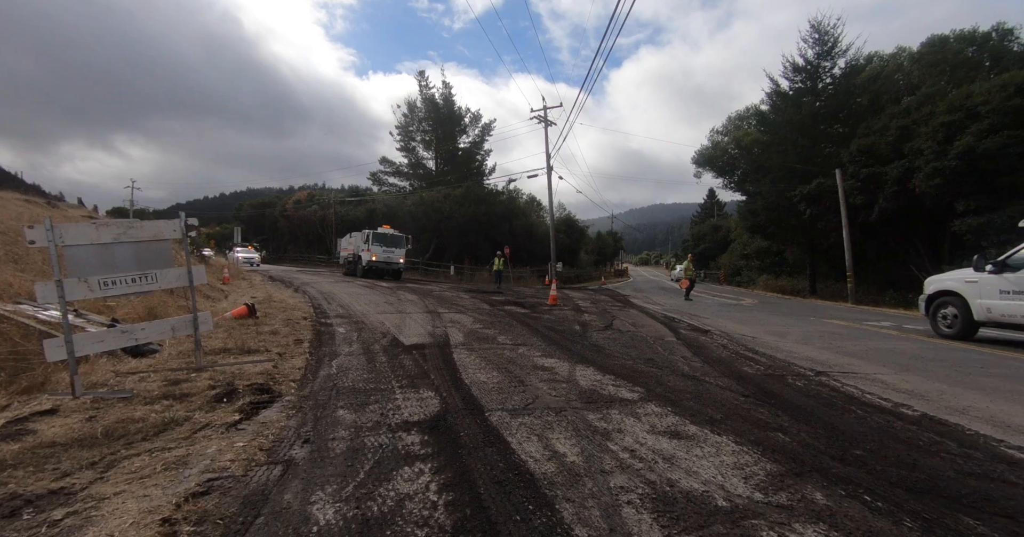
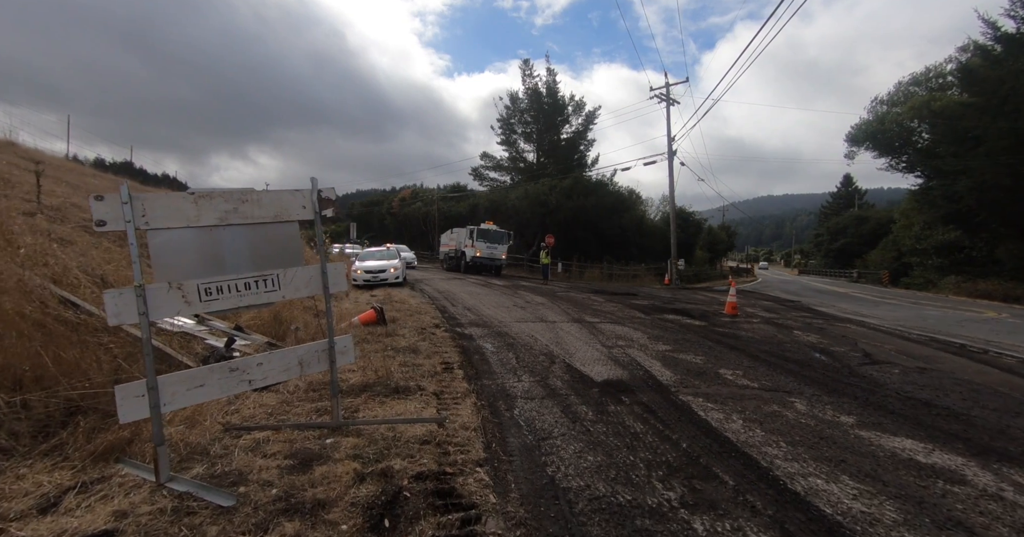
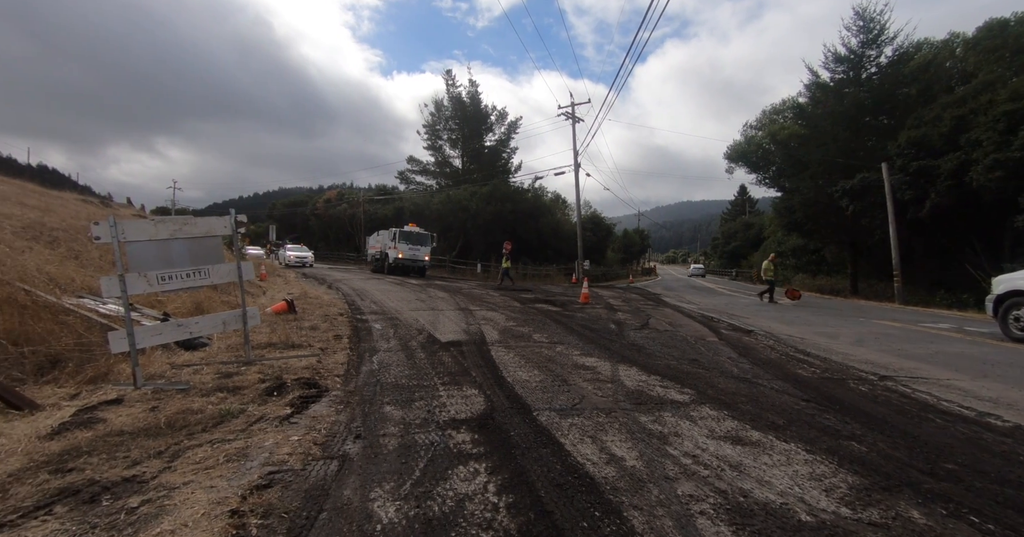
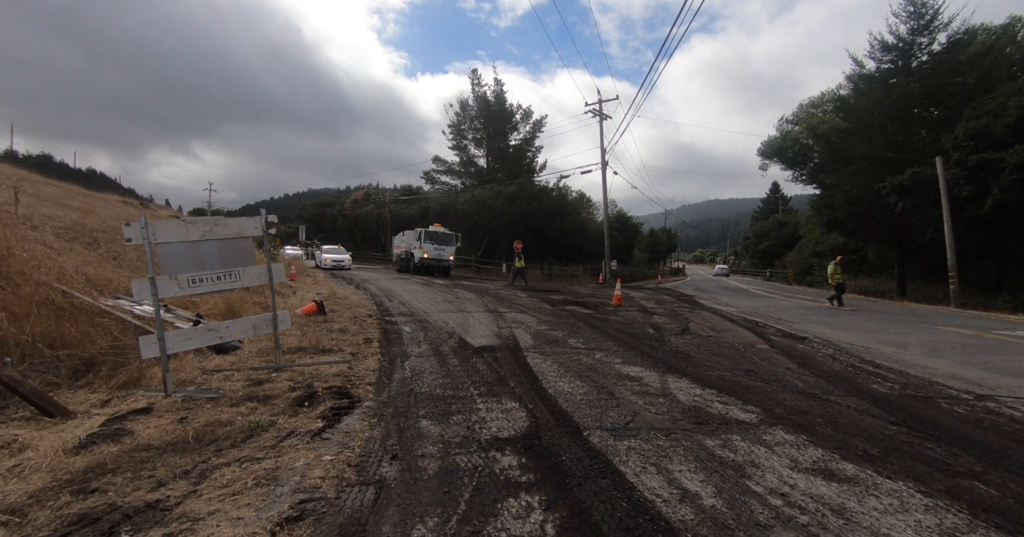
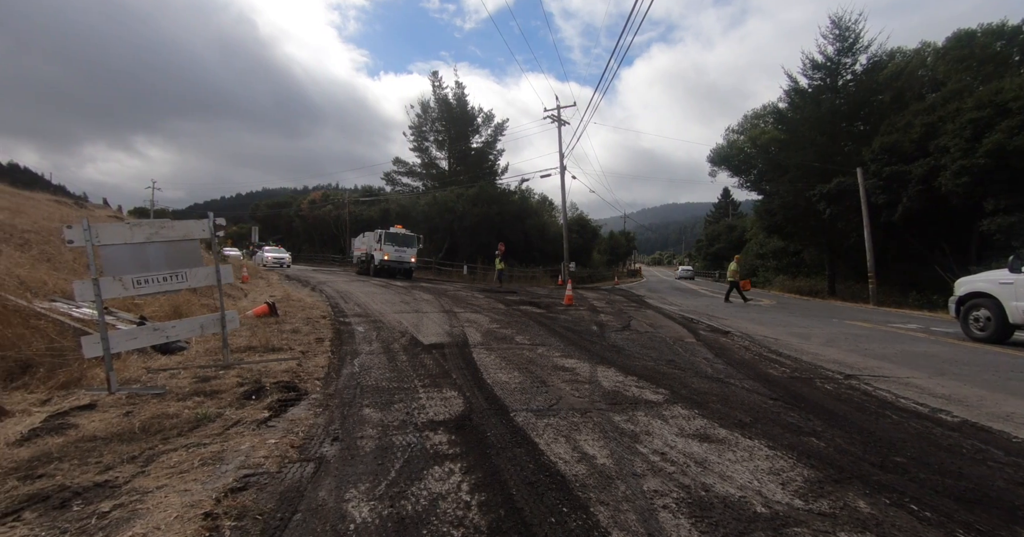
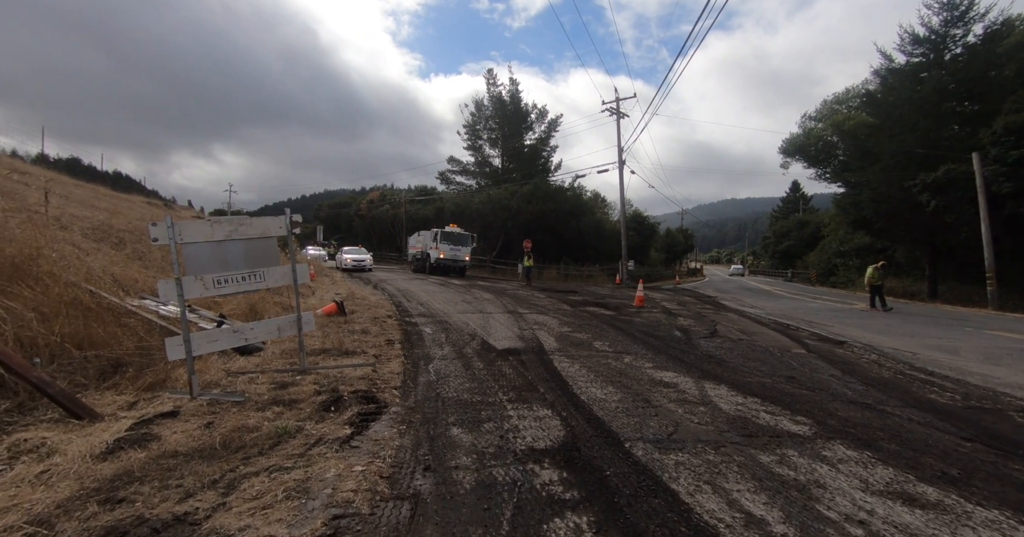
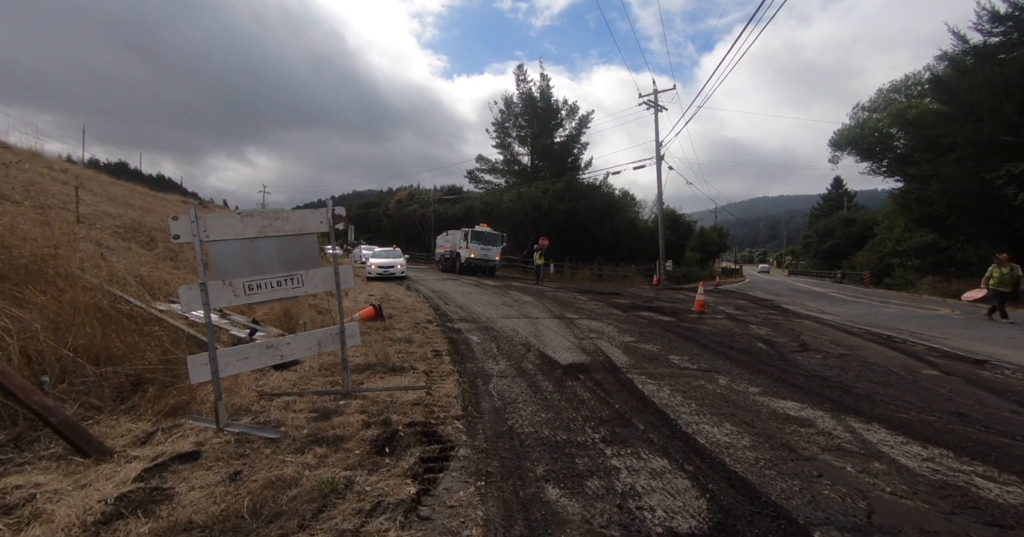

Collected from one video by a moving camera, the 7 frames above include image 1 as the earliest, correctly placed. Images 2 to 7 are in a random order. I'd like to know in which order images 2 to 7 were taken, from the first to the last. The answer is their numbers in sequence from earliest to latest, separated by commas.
5, 3, 4, 6, 7, 2
